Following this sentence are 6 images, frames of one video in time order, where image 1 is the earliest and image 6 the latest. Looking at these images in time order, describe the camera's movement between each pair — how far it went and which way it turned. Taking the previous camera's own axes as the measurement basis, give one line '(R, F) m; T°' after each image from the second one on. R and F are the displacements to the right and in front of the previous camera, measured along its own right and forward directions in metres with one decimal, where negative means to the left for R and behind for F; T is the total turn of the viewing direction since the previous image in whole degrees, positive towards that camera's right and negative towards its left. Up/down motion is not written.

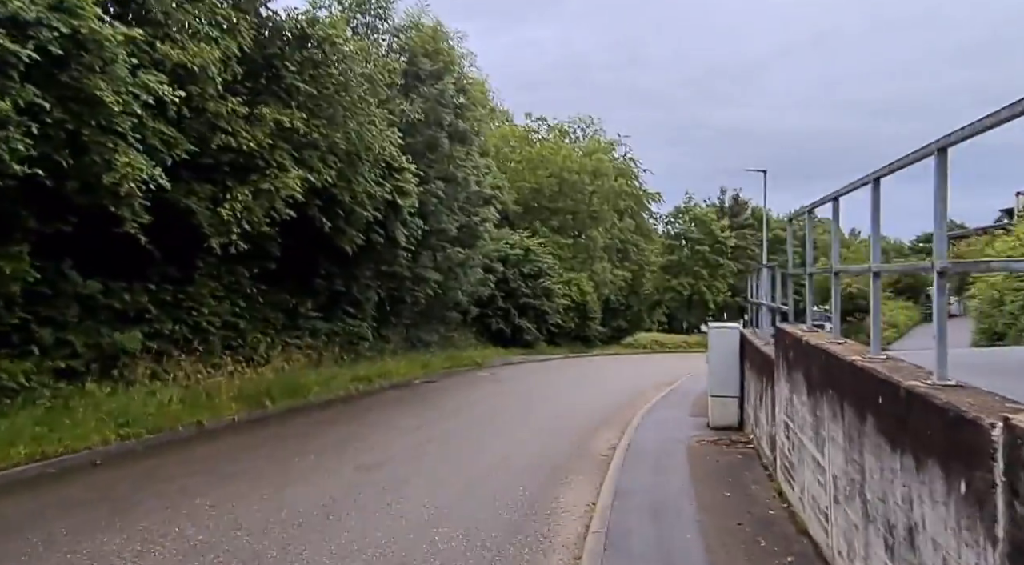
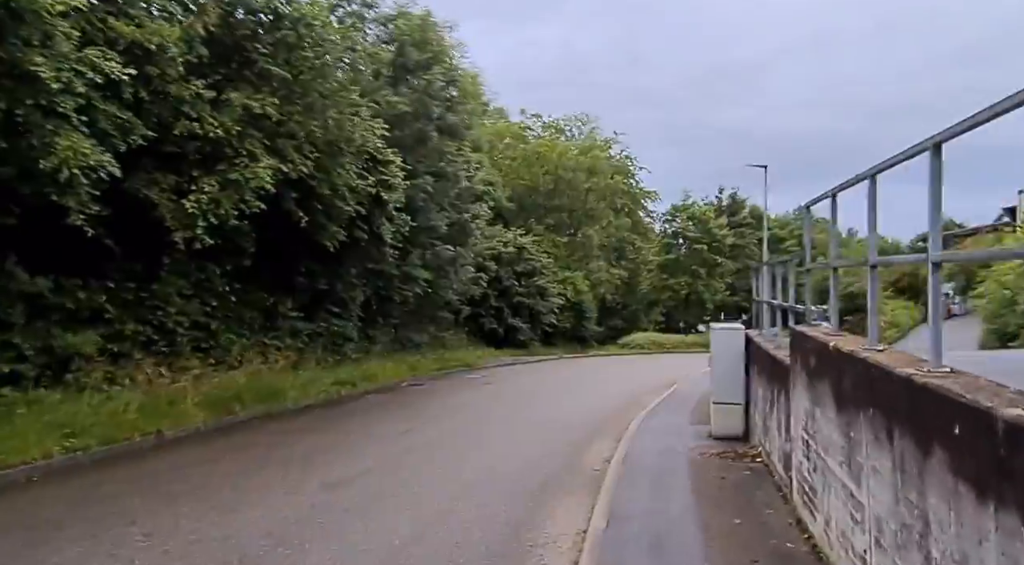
(+0.2, +1.0) m; 0°
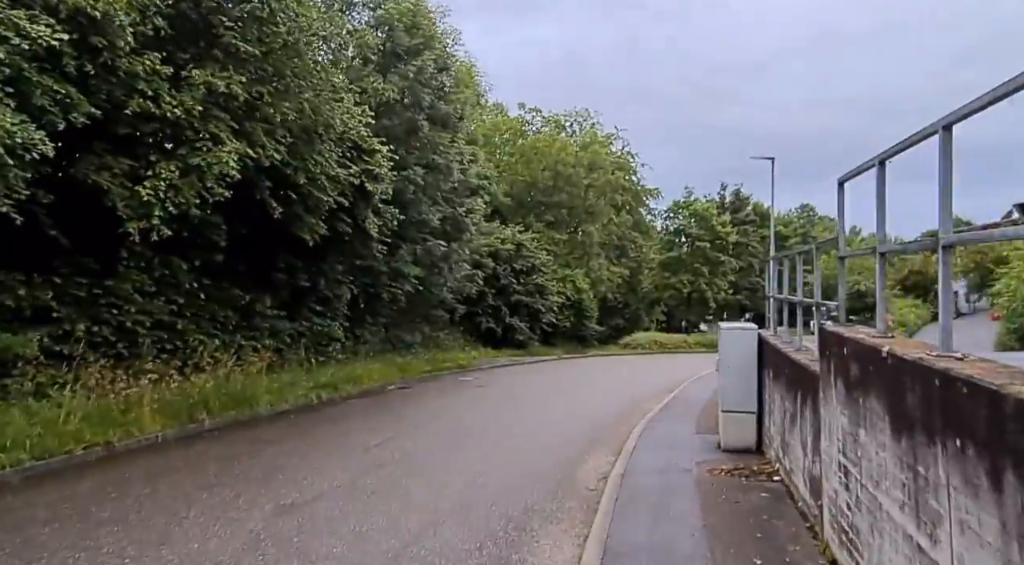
(+0.2, +1.2) m; 0°
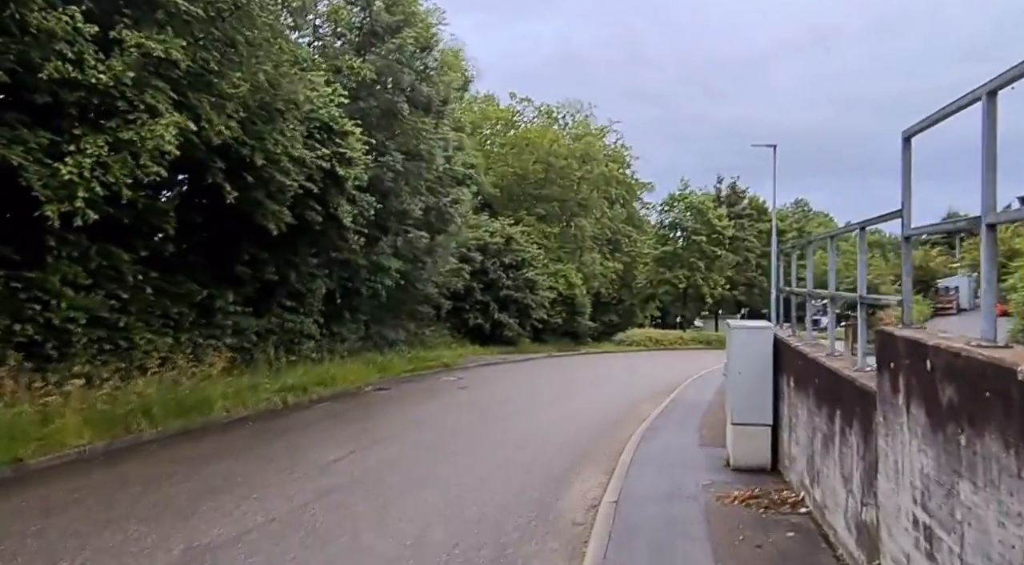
(+0.2, +1.5) m; 0°
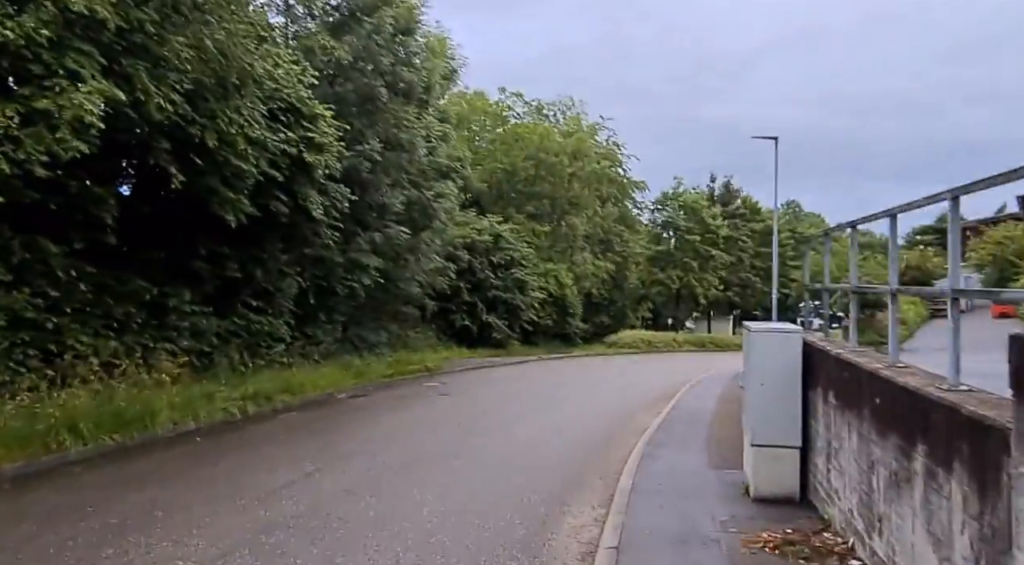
(+0.1, +1.5) m; +1°
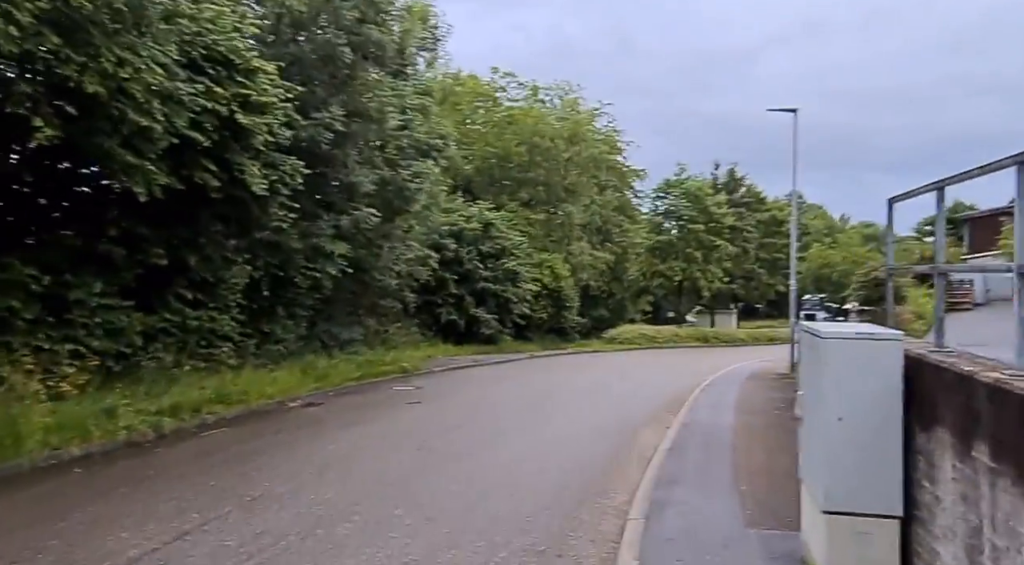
(+0.3, +2.7) m; 0°
